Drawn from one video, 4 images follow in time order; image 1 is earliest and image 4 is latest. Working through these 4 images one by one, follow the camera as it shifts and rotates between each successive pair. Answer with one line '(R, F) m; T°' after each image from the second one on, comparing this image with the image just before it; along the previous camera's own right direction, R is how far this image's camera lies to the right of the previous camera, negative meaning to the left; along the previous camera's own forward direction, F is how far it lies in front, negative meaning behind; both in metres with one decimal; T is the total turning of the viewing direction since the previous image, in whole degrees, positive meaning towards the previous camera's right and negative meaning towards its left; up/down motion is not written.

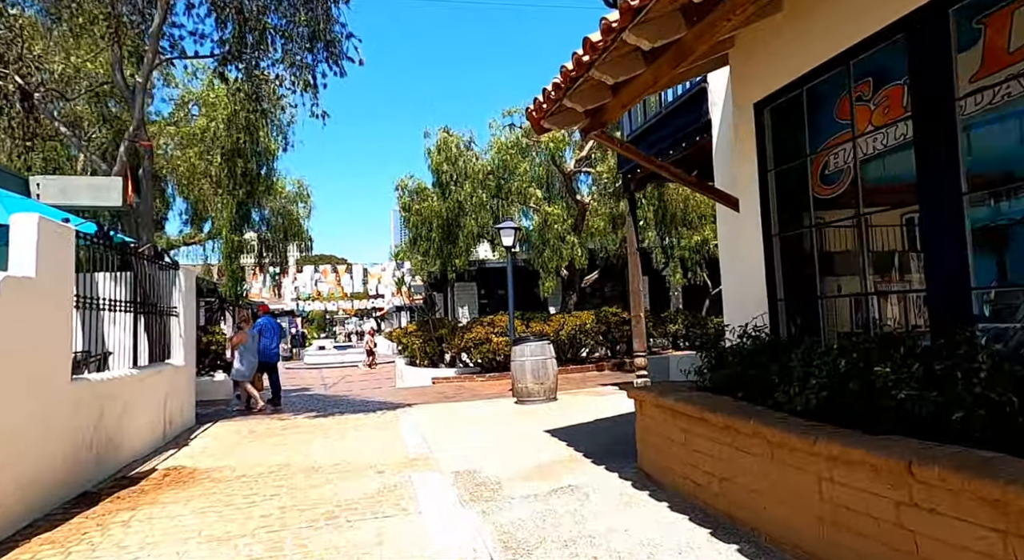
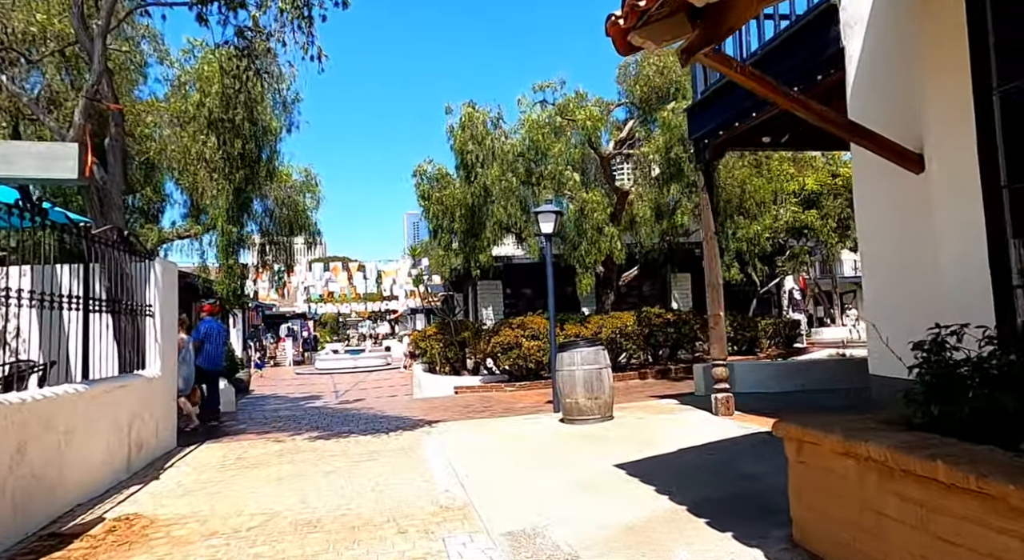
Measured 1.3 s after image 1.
(-0.4, +1.6) m; -1°
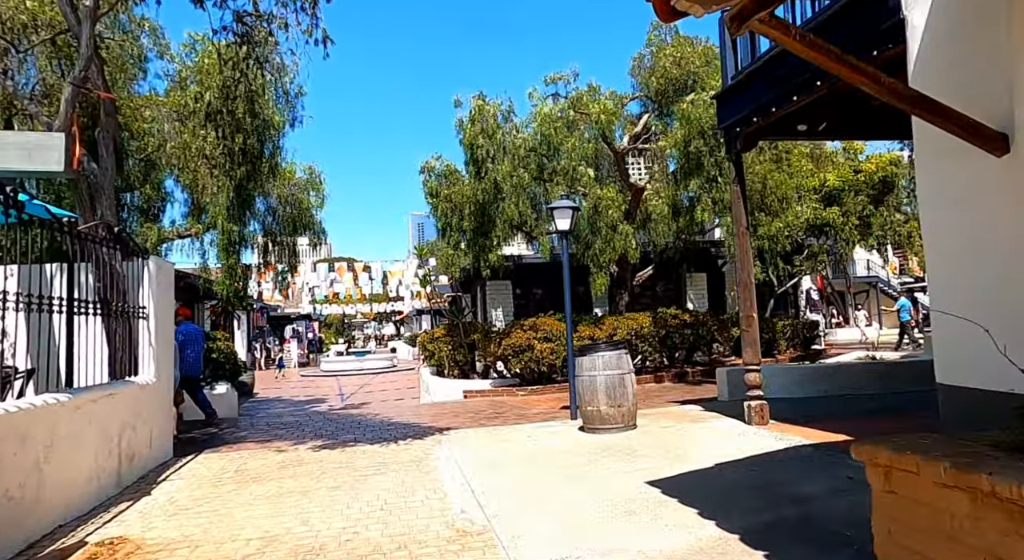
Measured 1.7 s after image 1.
(-0.1, +0.5) m; 0°
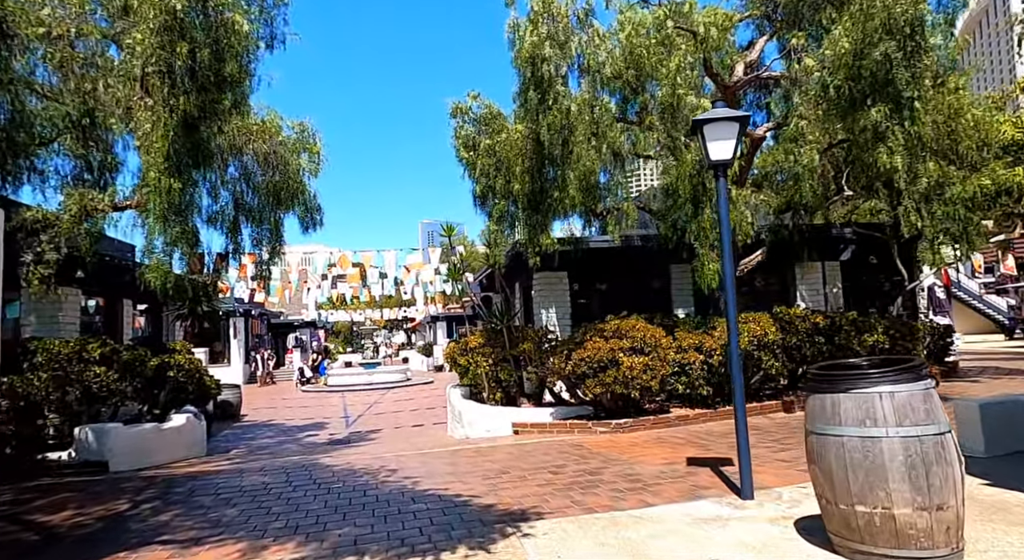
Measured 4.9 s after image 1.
(-0.8, +3.7) m; -1°
